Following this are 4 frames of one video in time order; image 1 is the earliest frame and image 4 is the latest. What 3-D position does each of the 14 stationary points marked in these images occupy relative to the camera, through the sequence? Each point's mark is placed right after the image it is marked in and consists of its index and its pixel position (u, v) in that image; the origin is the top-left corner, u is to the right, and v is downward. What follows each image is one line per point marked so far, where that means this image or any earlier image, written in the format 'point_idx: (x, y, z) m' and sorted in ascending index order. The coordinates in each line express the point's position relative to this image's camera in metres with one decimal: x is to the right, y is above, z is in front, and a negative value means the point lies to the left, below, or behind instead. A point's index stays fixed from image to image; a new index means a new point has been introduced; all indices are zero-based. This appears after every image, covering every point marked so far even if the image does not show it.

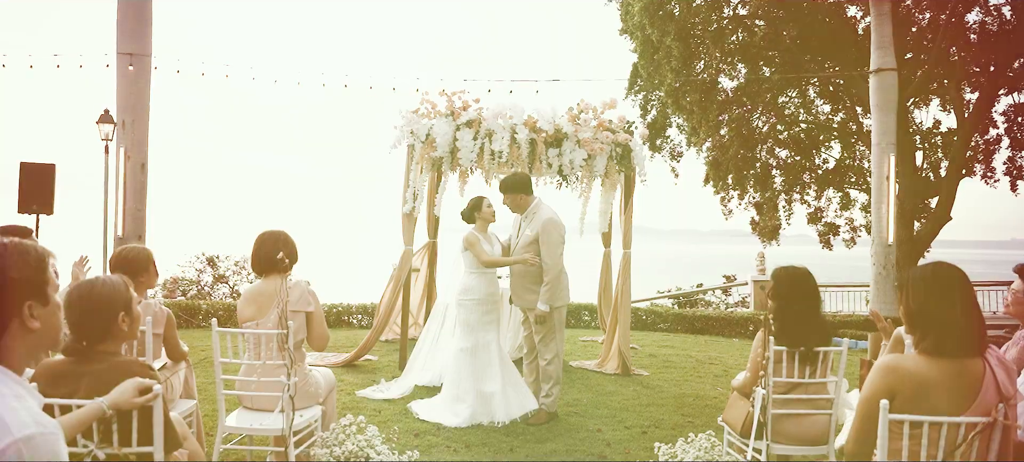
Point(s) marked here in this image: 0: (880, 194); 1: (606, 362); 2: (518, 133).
0: (+5.1, +0.5, +9.9) m
1: (+1.0, -1.4, +7.4) m
2: (+0.1, +0.9, +6.7) m
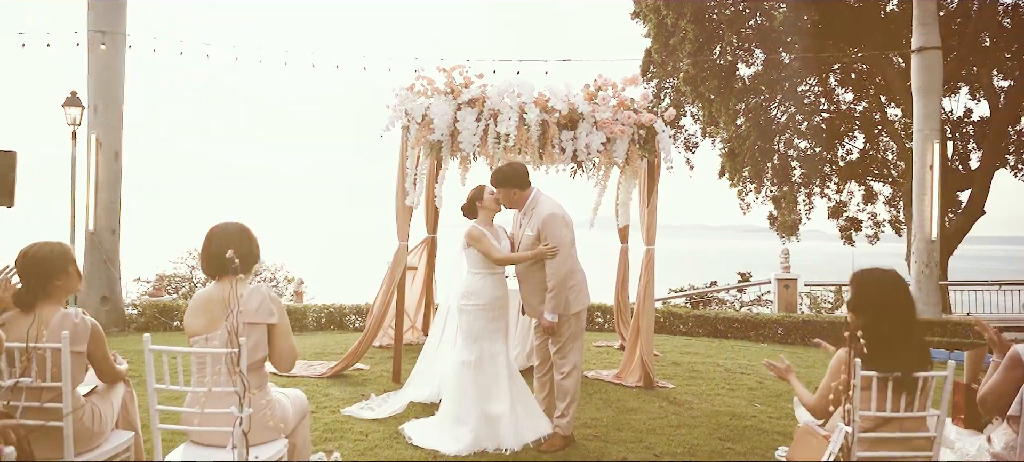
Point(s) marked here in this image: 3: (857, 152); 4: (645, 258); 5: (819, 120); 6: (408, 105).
0: (+5.2, +0.6, +9.0) m
1: (+1.0, -1.3, +6.5) m
2: (+0.1, +1.0, +5.9) m
3: (+7.3, +1.7, +15.2) m
4: (+1.2, -0.2, +6.4) m
5: (+6.4, +2.3, +15.0) m
6: (-0.9, +1.1, +6.1) m
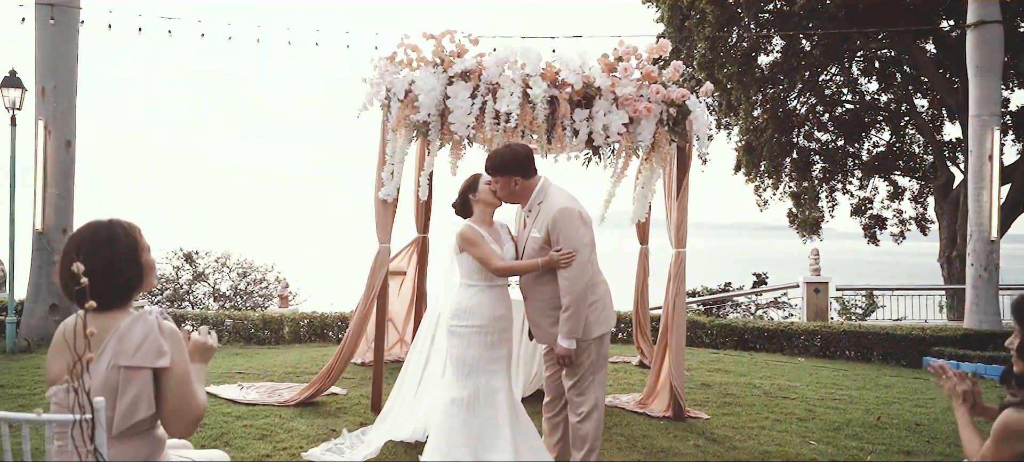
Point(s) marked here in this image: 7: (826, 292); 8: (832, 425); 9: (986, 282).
0: (+5.2, +0.6, +7.9) m
1: (+1.1, -1.3, +5.5) m
2: (+0.1, +1.0, +4.8) m
3: (+7.4, +1.7, +14.1) m
4: (+1.2, -0.2, +5.4) m
5: (+6.4, +2.3, +13.9) m
6: (-0.9, +1.1, +5.1) m
7: (+4.9, -1.0, +11.1) m
8: (+2.3, -1.4, +5.2) m
9: (+5.4, -0.6, +8.1) m
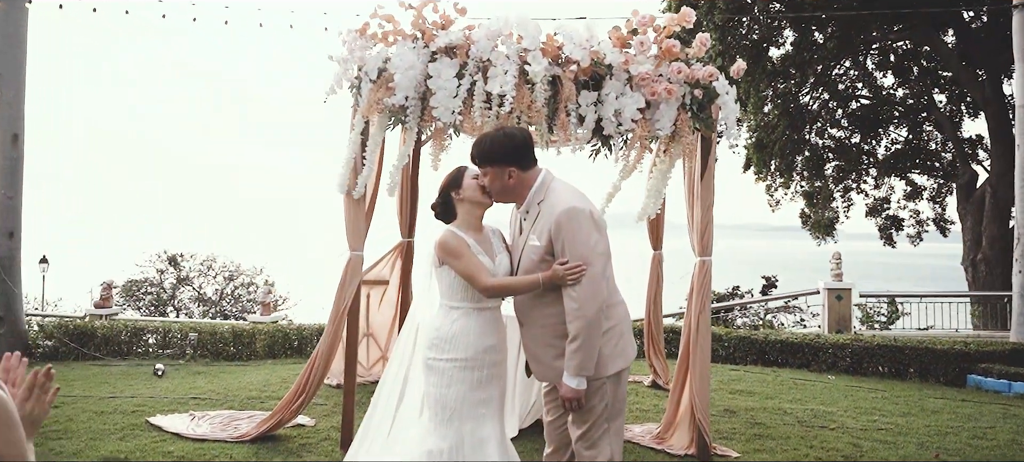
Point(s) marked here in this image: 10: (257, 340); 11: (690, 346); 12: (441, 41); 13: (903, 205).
0: (+5.2, +0.6, +7.2) m
1: (+1.0, -1.3, +4.7) m
2: (+0.1, +0.9, +4.0) m
3: (+7.3, +1.7, +13.3) m
4: (+1.2, -0.3, +4.6) m
5: (+6.4, +2.3, +13.1) m
6: (-0.9, +1.0, +4.3) m
7: (+4.8, -1.0, +10.3) m
8: (+2.3, -1.4, +4.4) m
9: (+5.3, -0.6, +7.3) m
10: (-3.0, -1.3, +8.4) m
11: (+1.1, -0.7, +4.6) m
12: (-0.4, +1.1, +4.2) m
13: (+7.7, +0.5, +14.0) m
